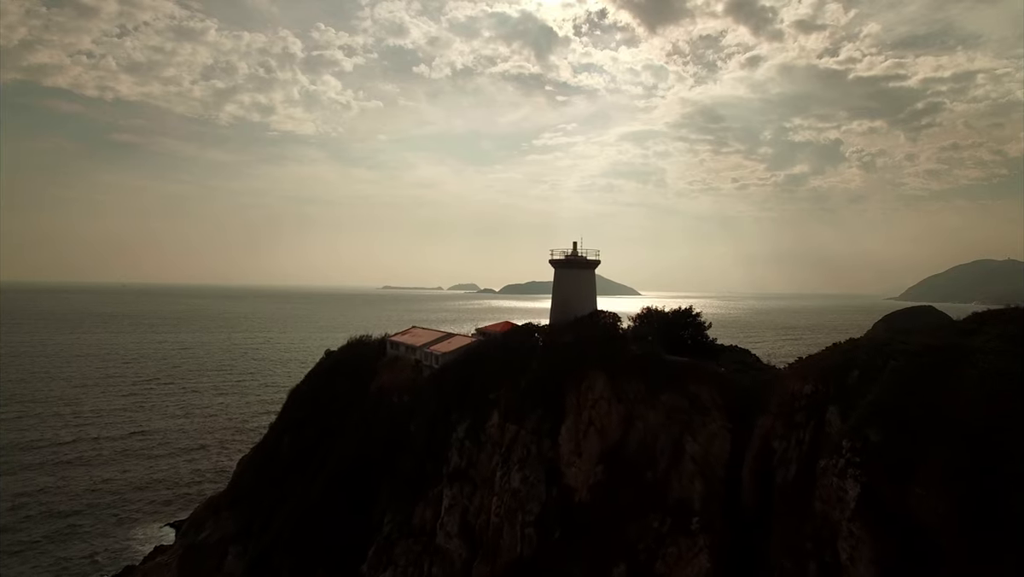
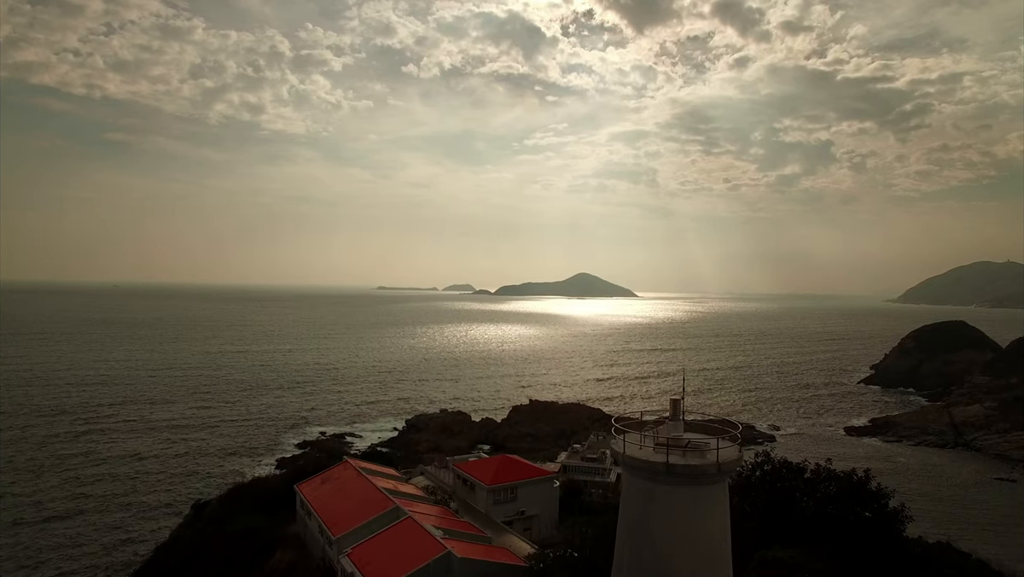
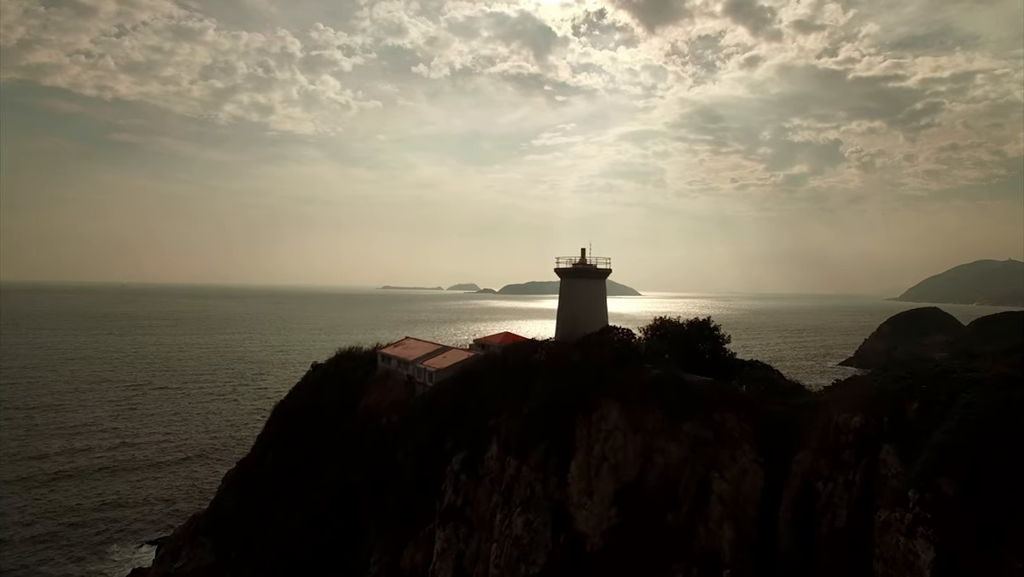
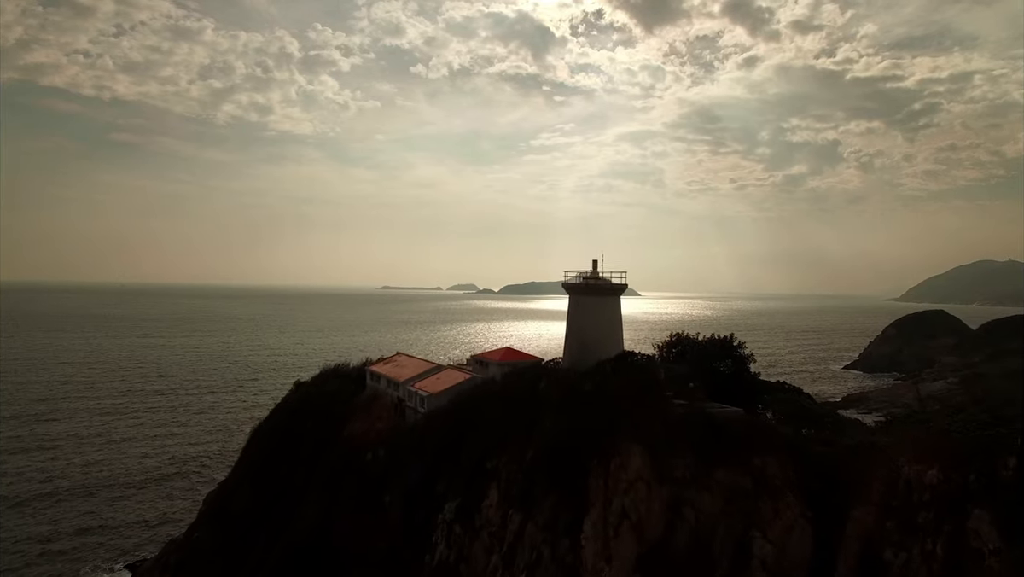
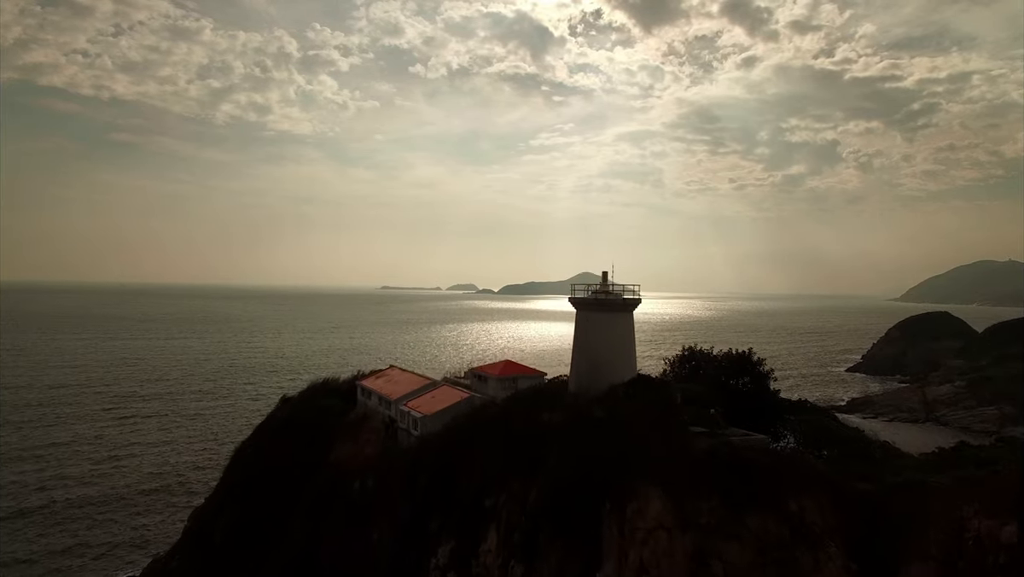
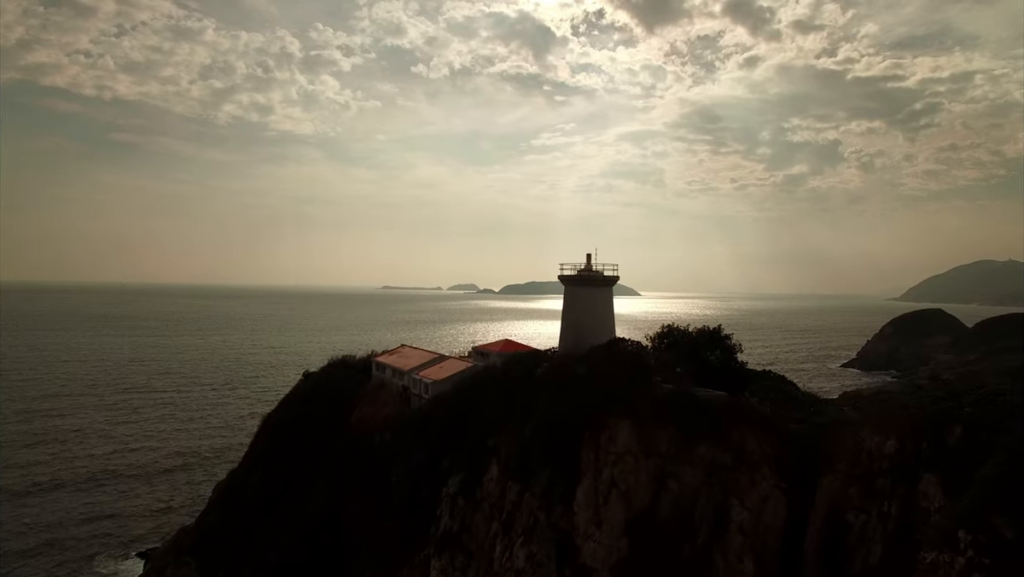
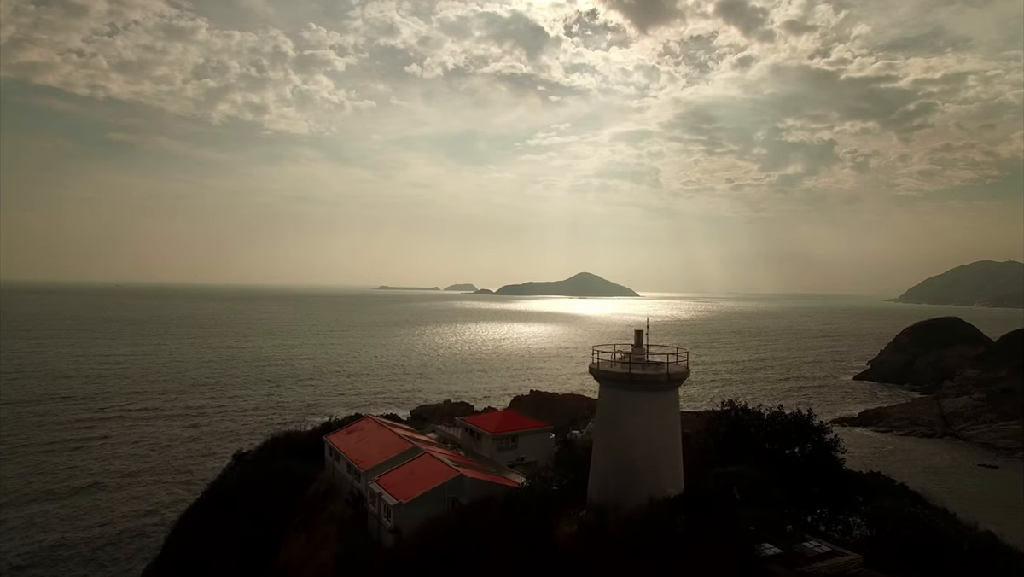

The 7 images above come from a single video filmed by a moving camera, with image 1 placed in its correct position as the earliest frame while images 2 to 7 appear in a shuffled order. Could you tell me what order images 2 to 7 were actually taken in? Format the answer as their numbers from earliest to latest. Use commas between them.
3, 6, 4, 5, 7, 2
